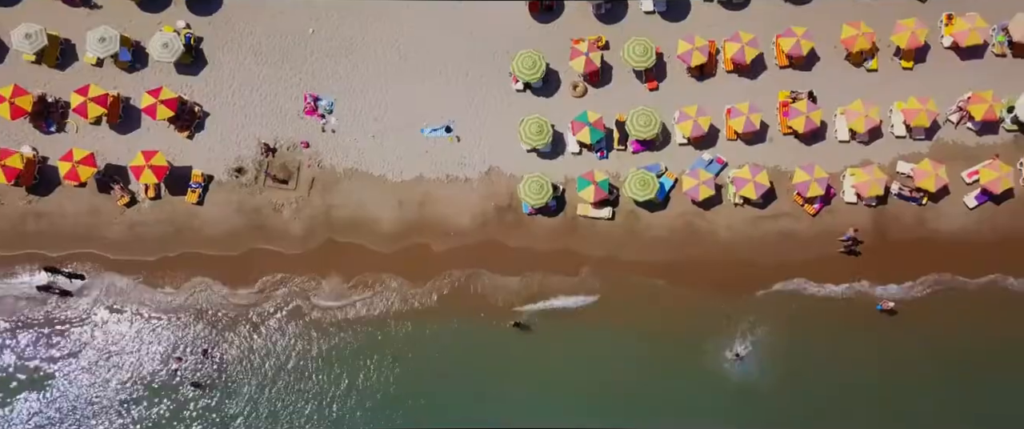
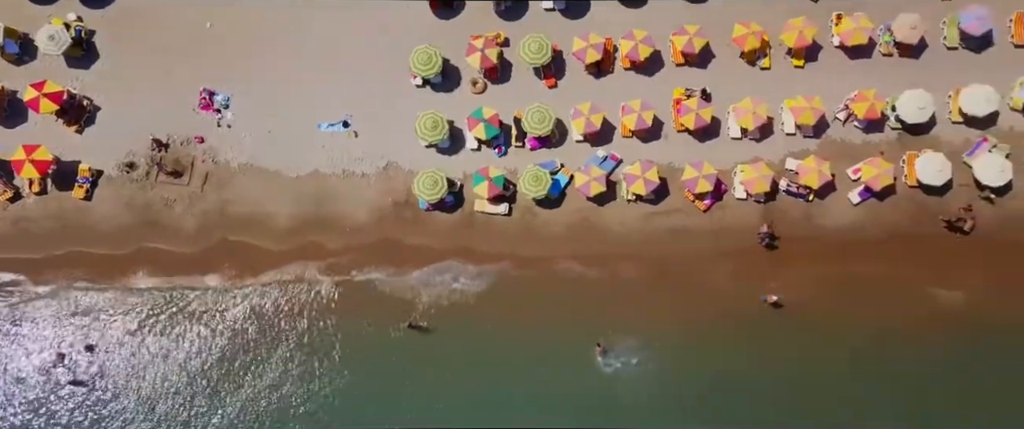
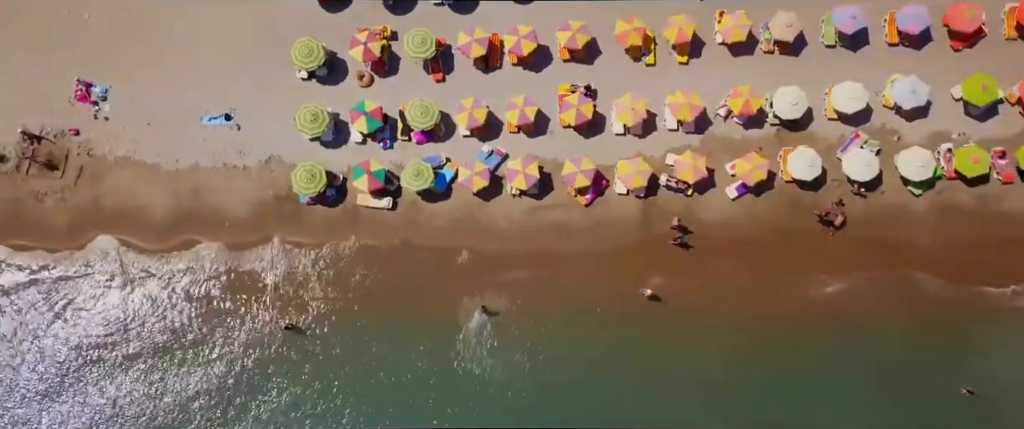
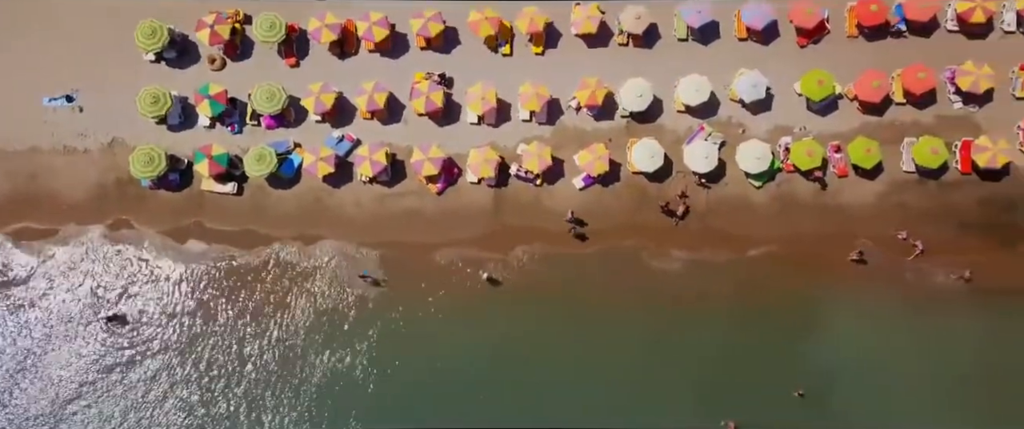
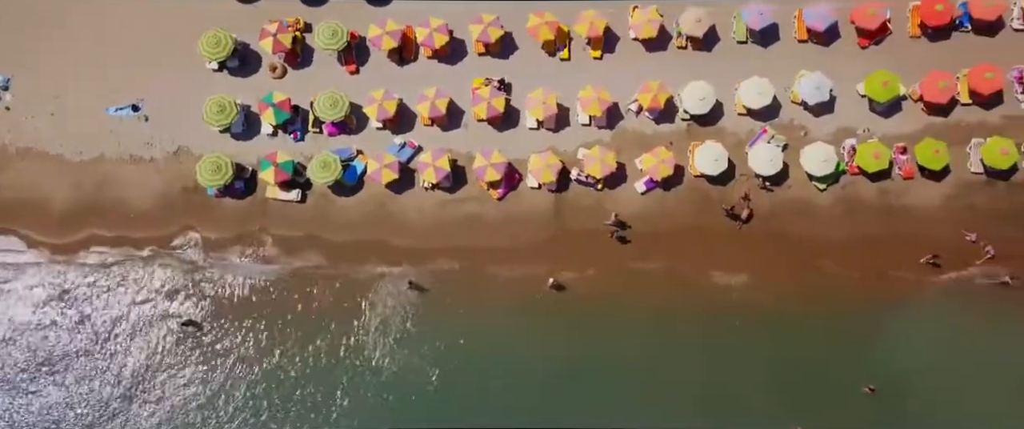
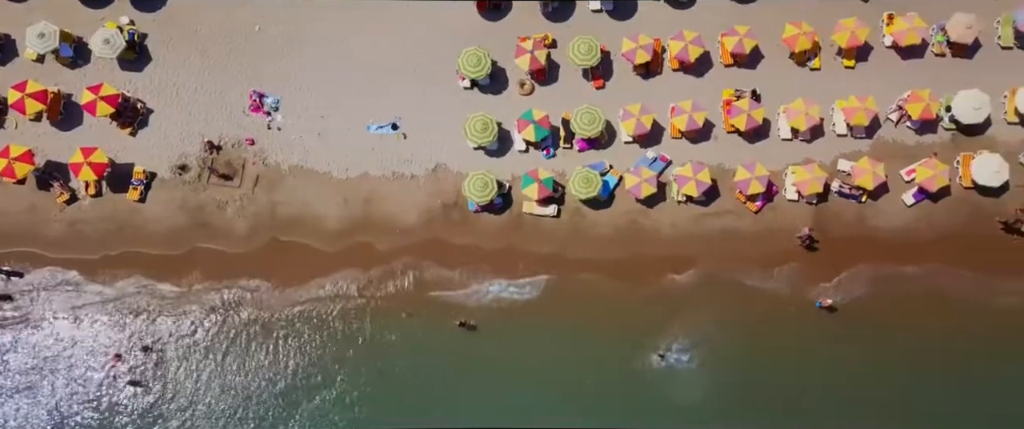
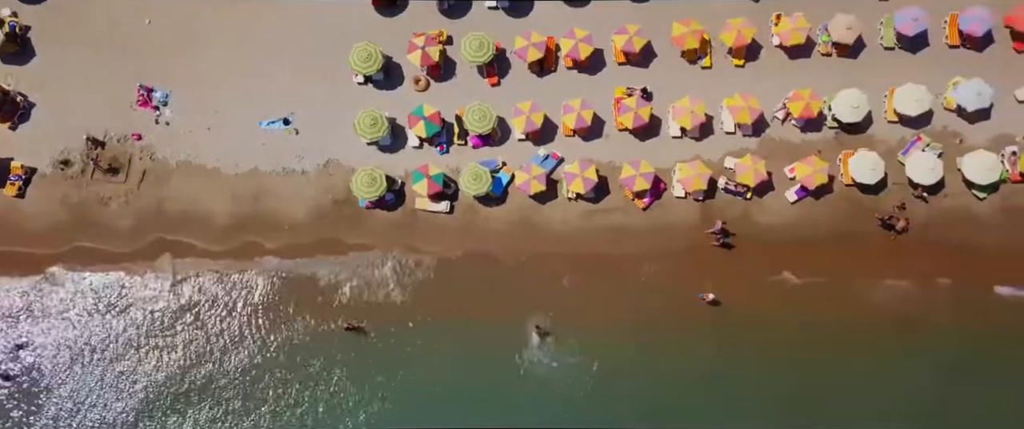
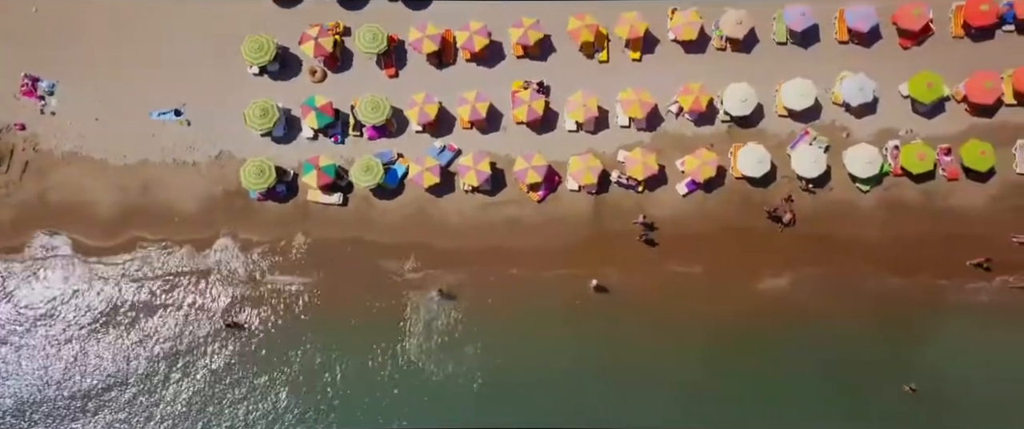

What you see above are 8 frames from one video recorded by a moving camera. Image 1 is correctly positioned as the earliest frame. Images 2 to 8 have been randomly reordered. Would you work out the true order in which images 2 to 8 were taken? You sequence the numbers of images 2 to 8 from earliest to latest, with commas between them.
6, 2, 7, 3, 8, 5, 4
